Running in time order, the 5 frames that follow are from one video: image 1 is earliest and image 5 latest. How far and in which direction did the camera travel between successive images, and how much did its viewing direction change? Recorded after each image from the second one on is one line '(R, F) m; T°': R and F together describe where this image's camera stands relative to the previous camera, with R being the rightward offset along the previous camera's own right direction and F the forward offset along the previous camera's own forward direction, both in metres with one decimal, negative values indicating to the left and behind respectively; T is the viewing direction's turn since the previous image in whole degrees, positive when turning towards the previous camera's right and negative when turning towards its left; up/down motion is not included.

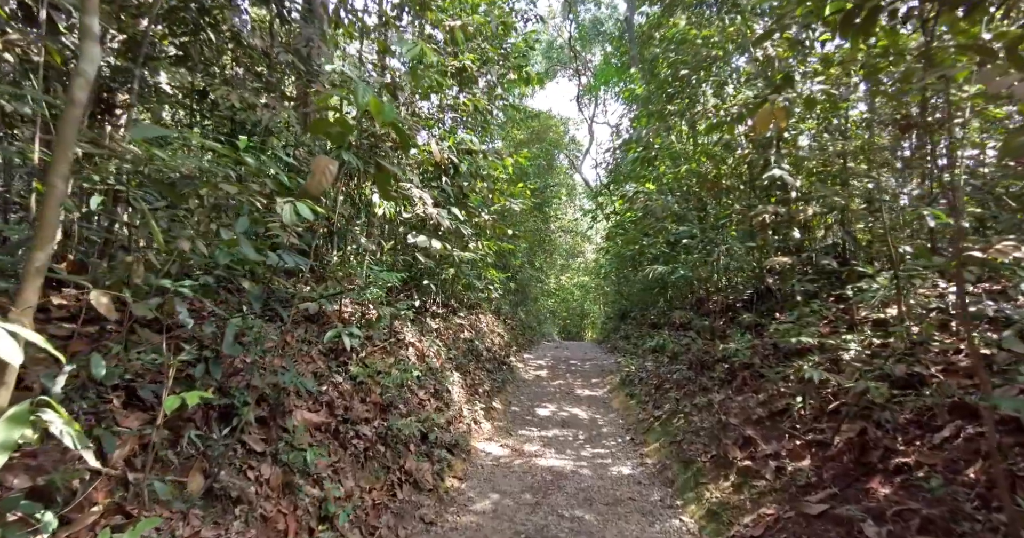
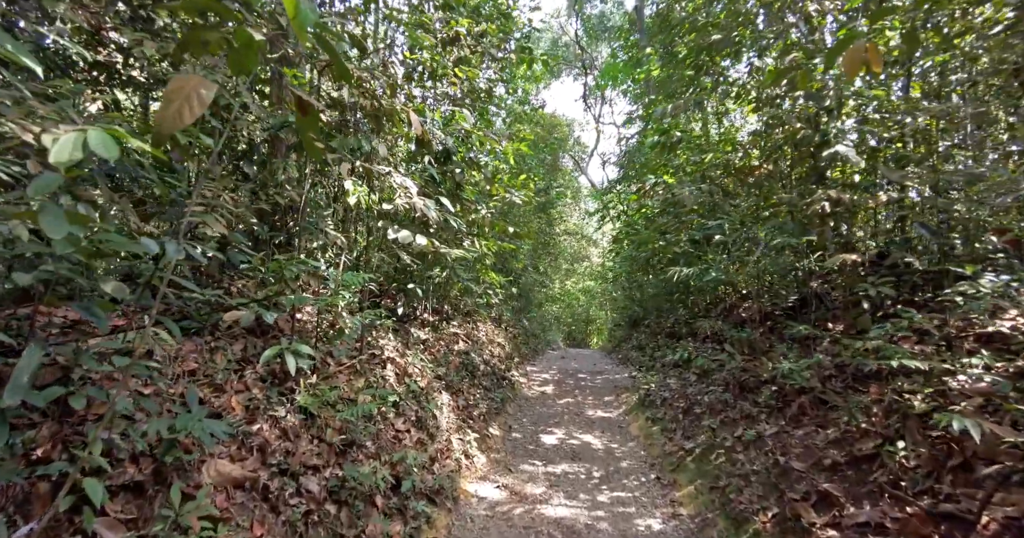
(0.0, +1.0) m; 0°
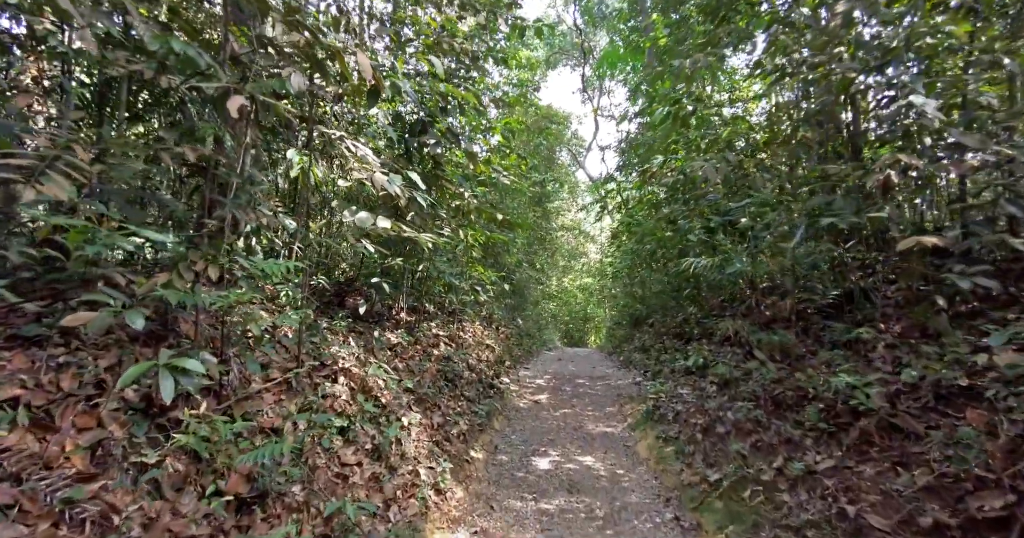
(+0.1, +0.9) m; 0°
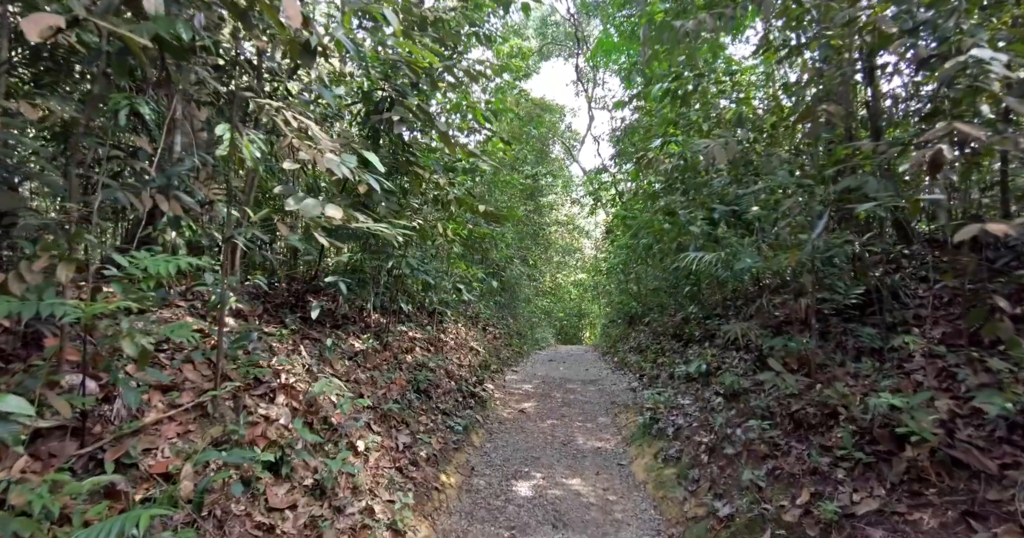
(+0.1, +0.6) m; 0°
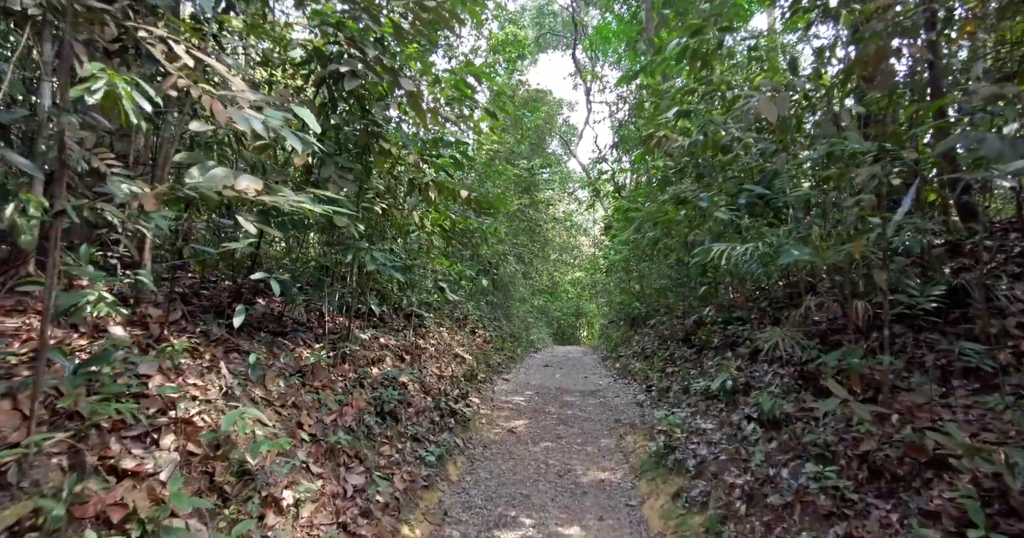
(+0.1, +0.9) m; 0°
